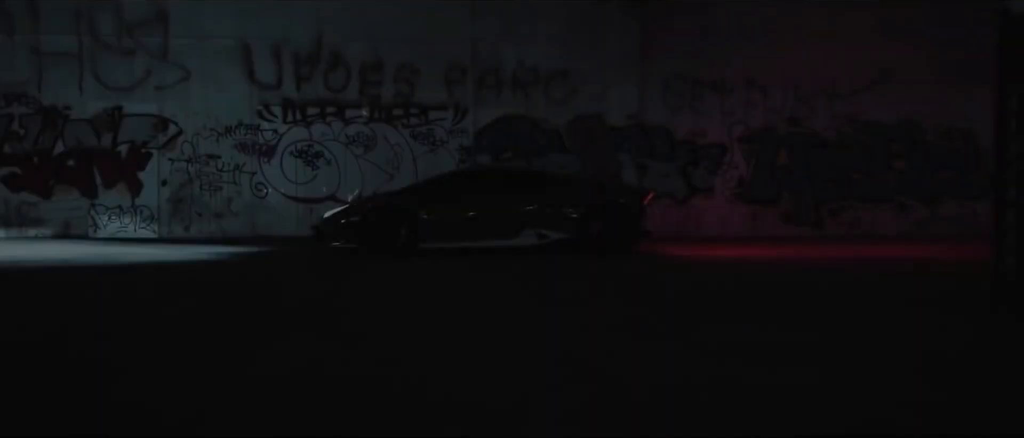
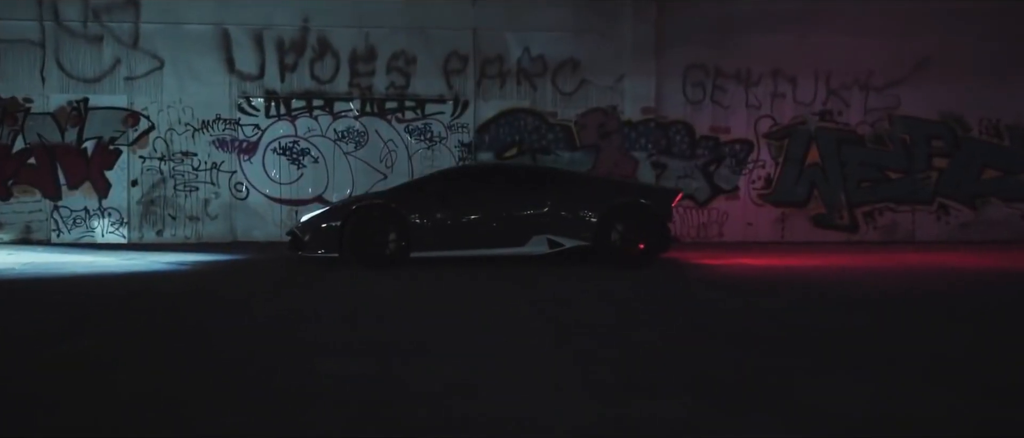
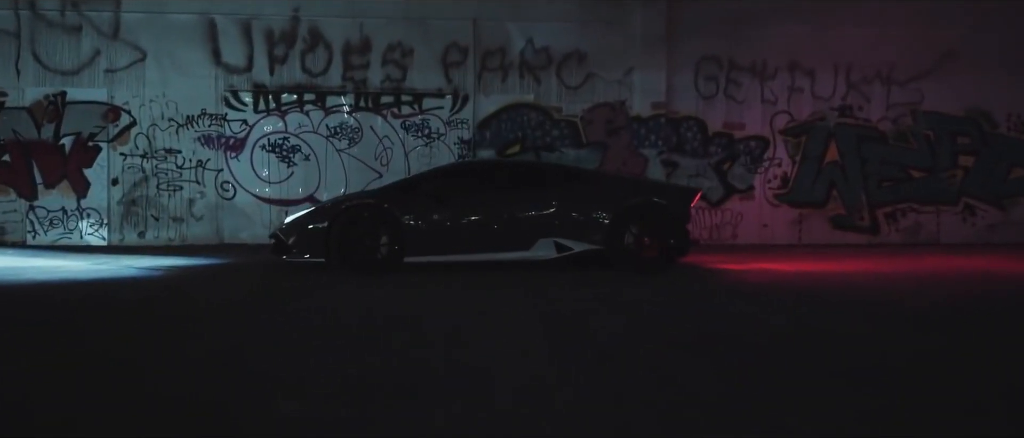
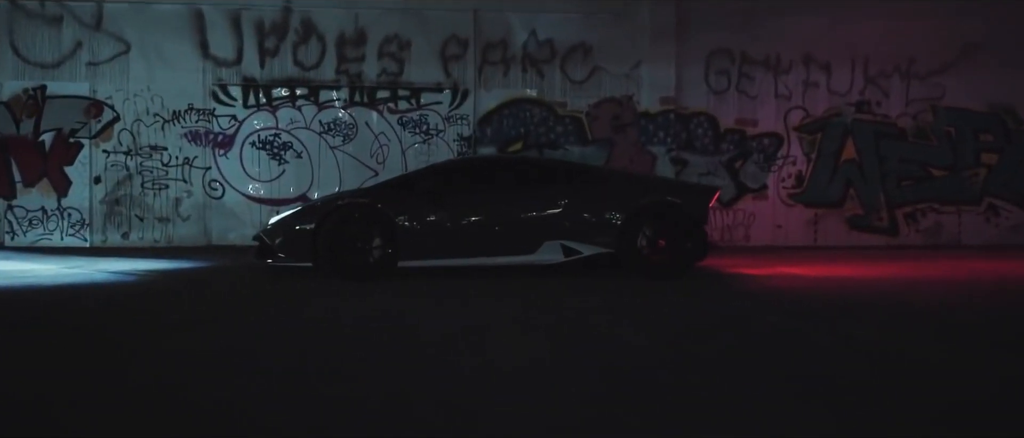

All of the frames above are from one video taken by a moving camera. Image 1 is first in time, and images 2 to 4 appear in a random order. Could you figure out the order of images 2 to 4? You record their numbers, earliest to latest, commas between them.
2, 3, 4
